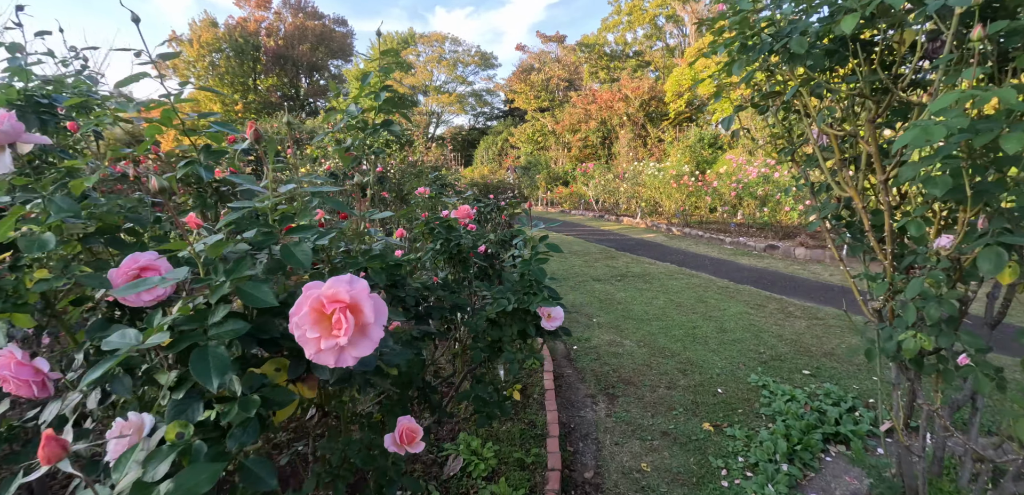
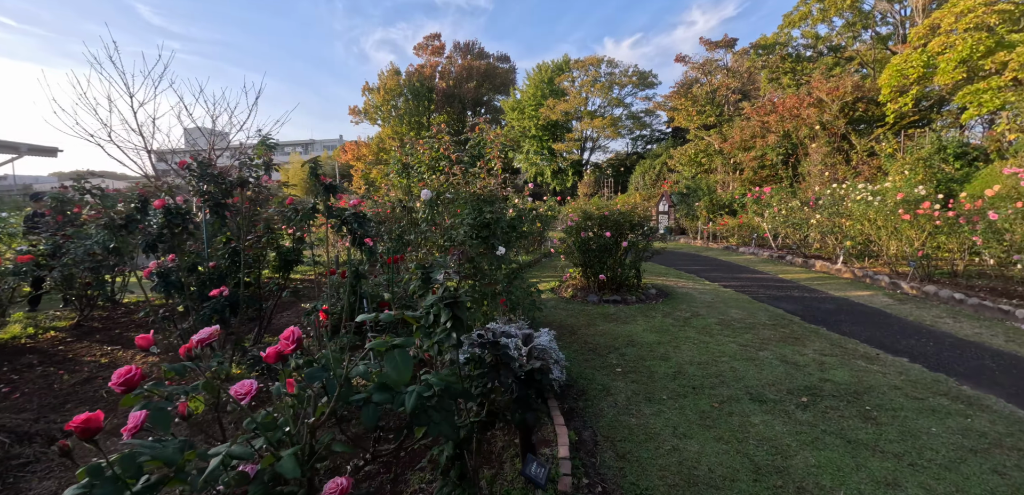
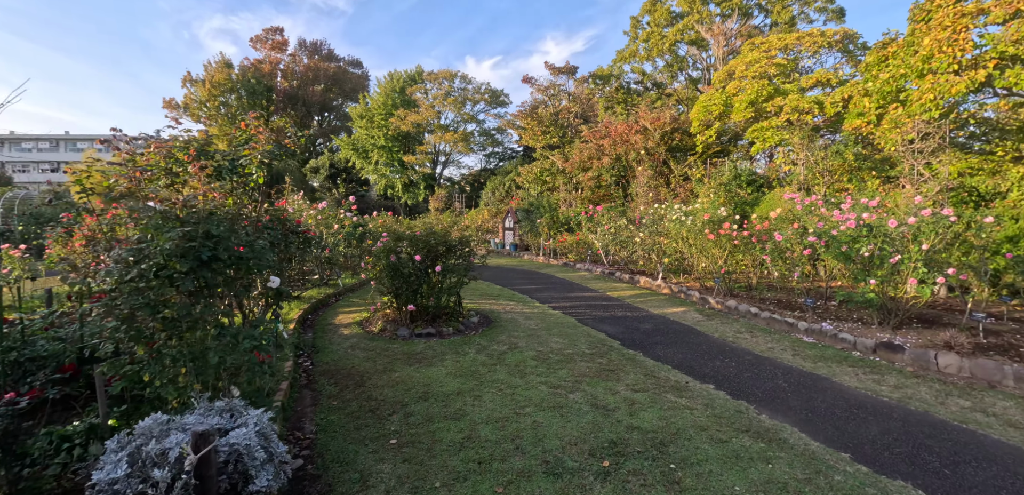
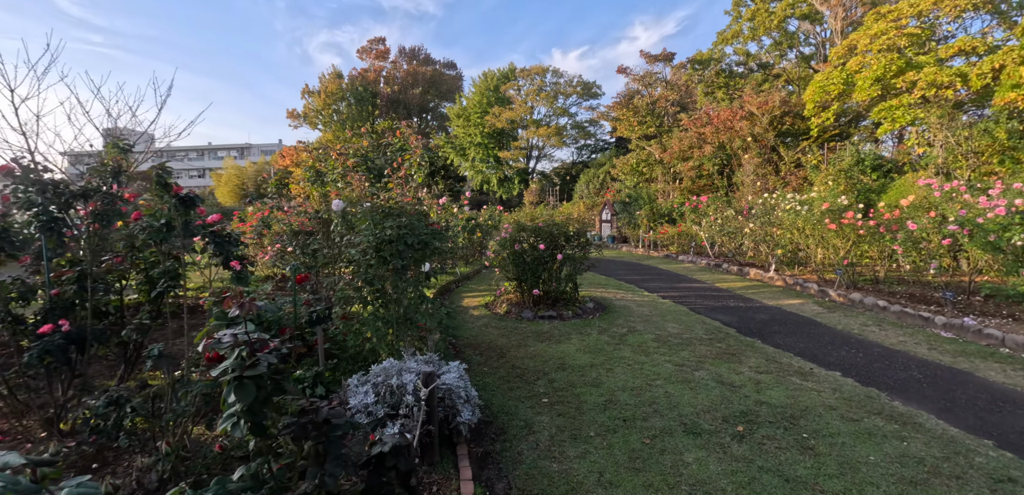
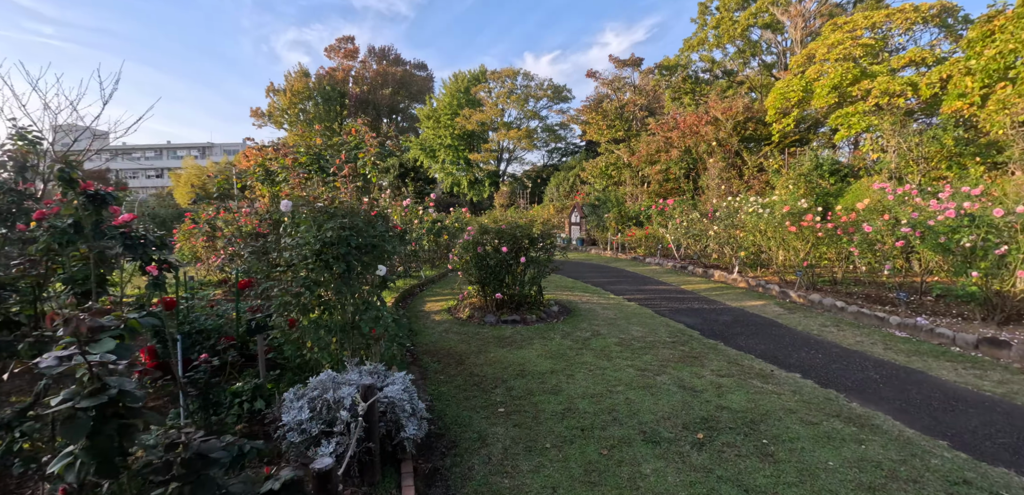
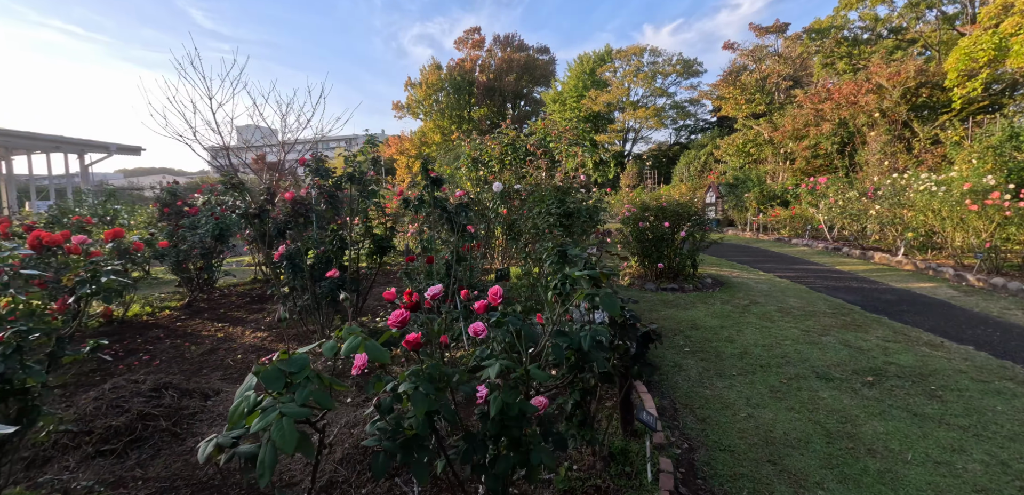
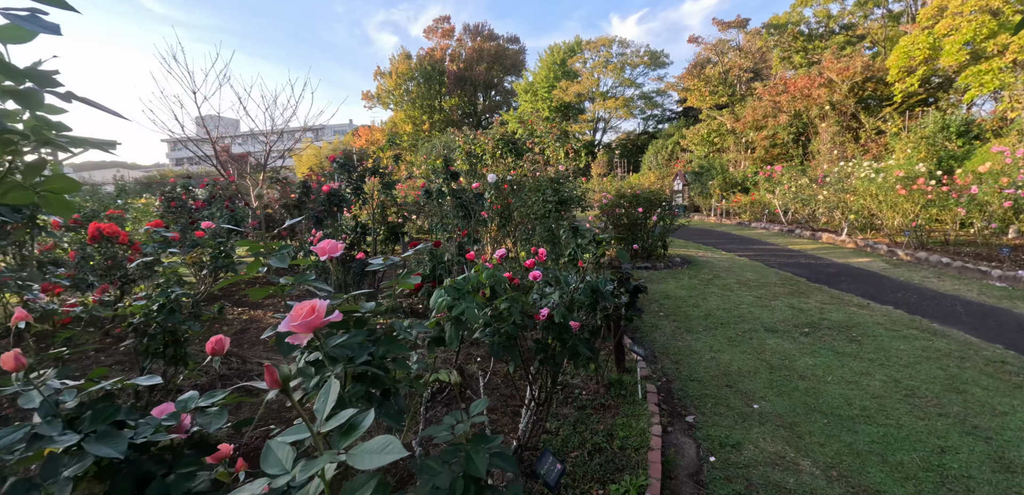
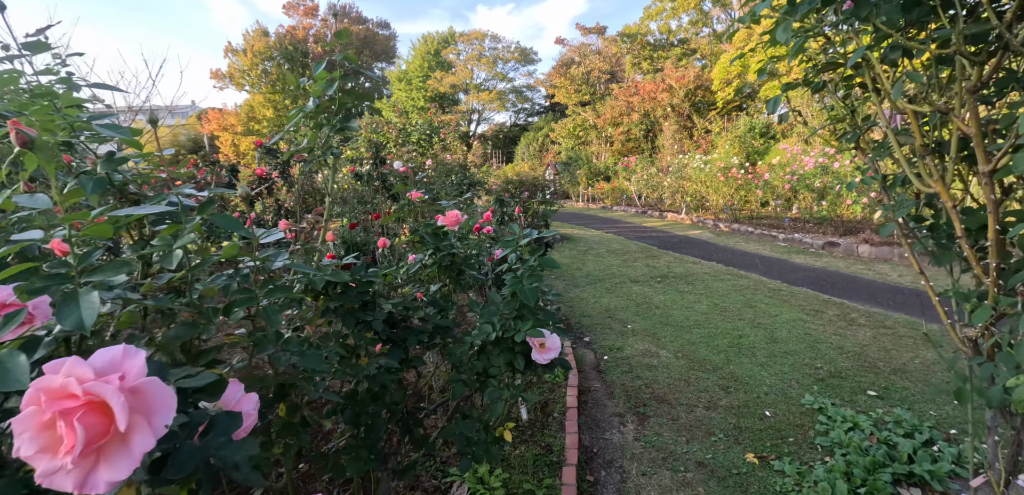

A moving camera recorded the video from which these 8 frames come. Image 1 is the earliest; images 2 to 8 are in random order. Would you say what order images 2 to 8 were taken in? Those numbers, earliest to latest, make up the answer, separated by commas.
8, 7, 6, 2, 4, 5, 3
